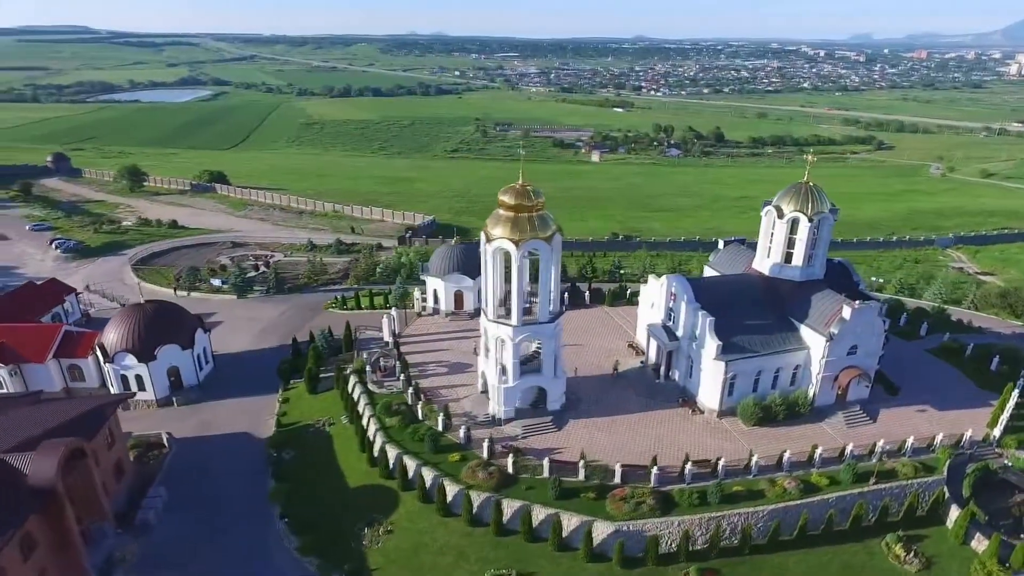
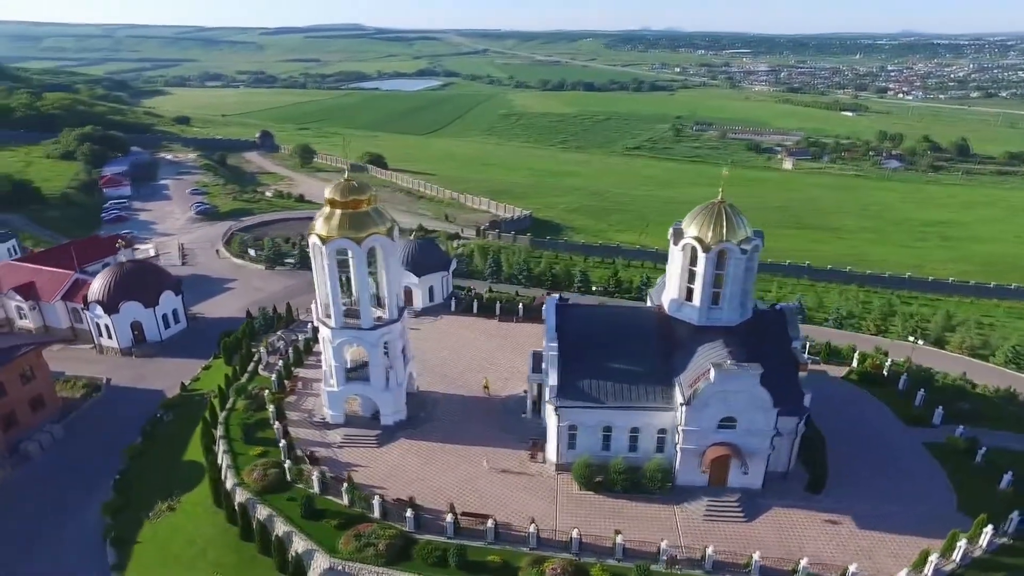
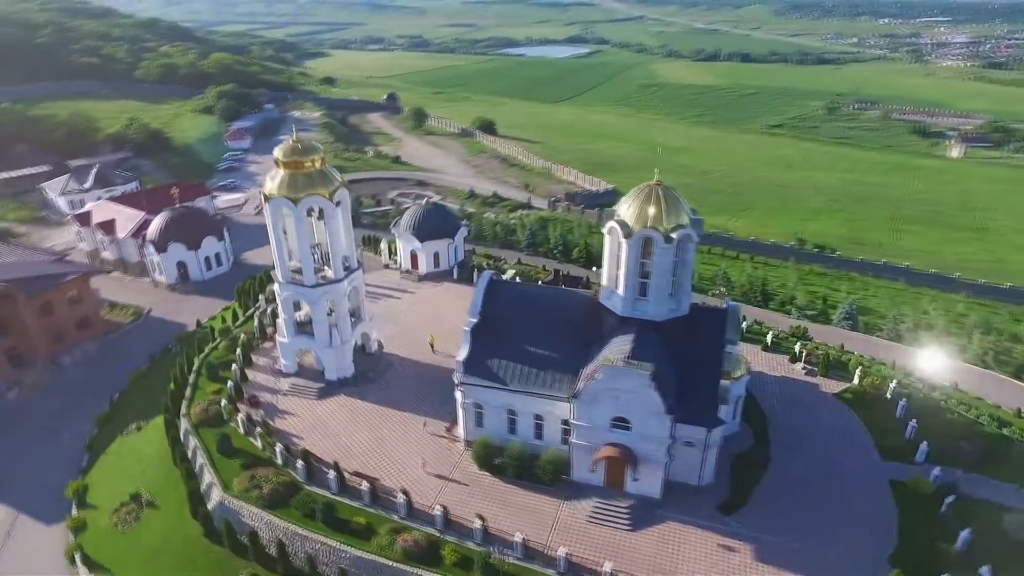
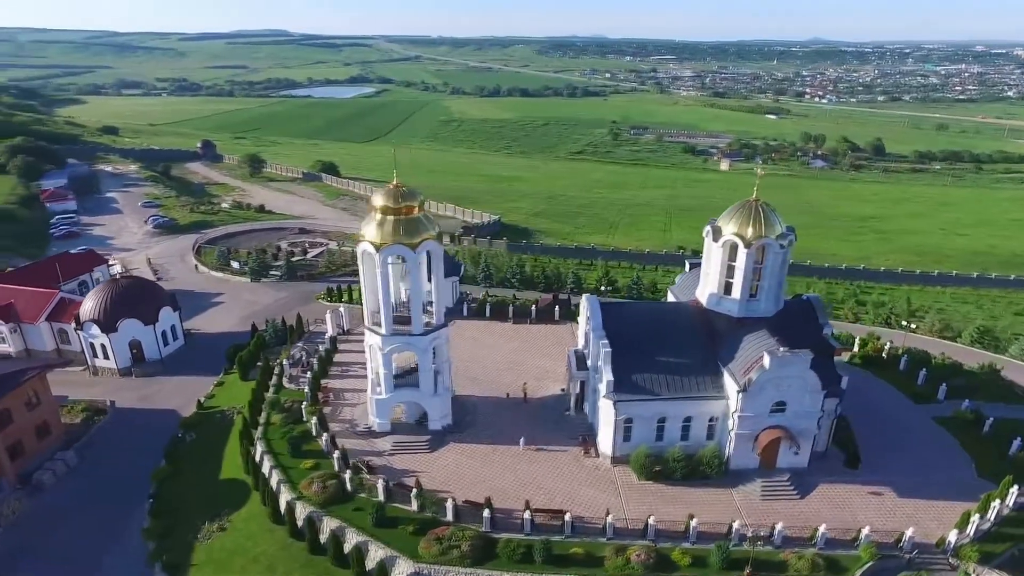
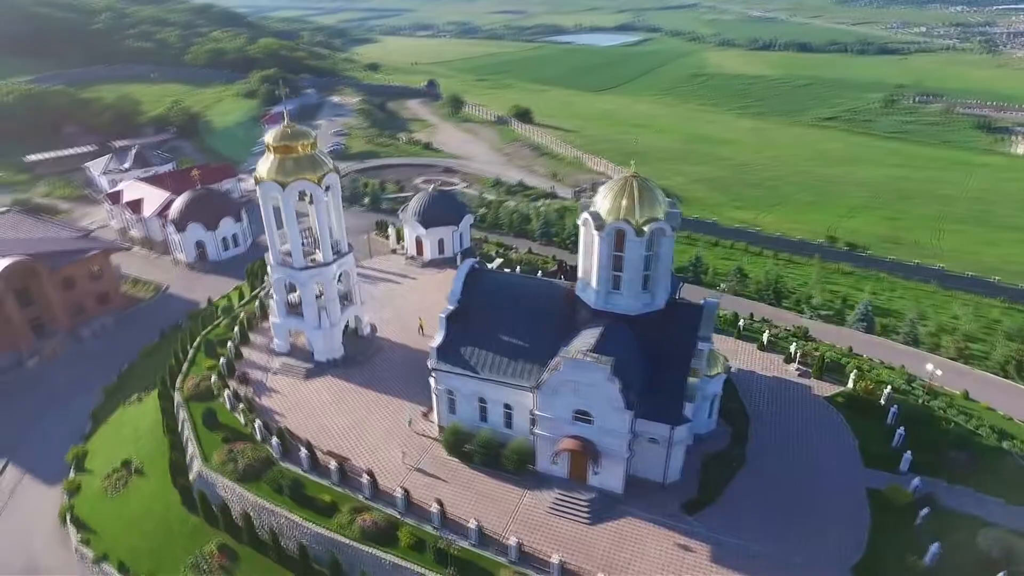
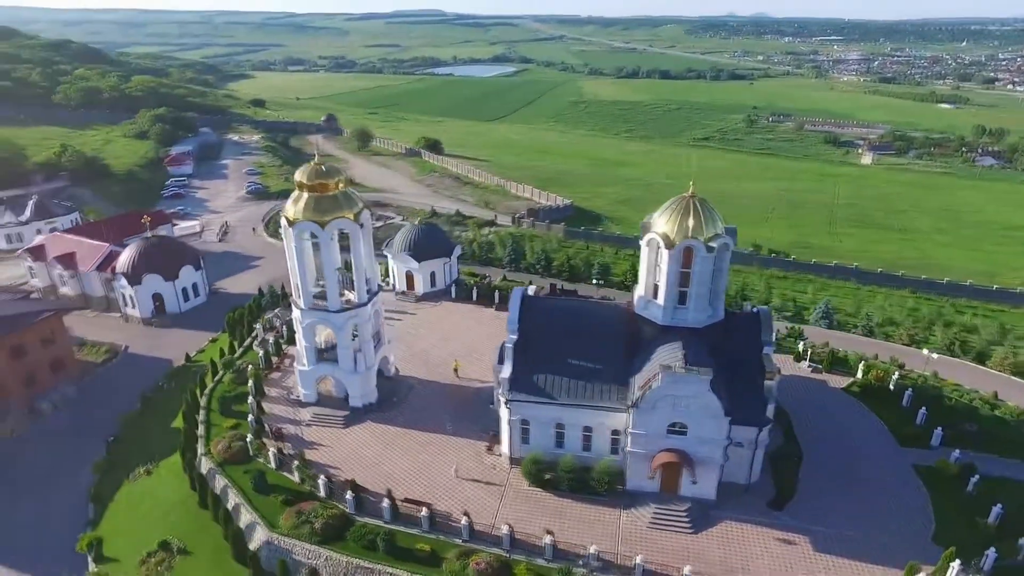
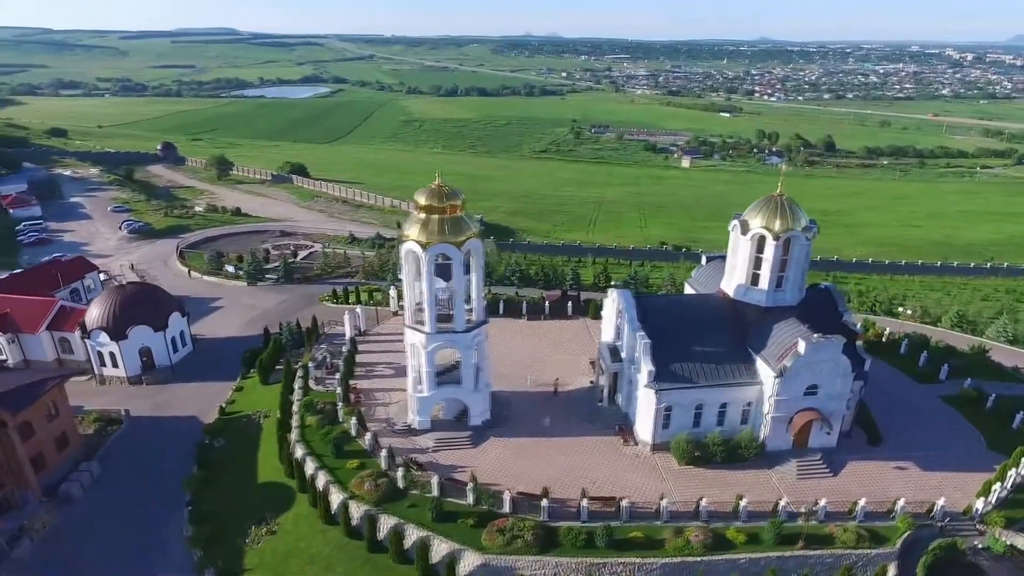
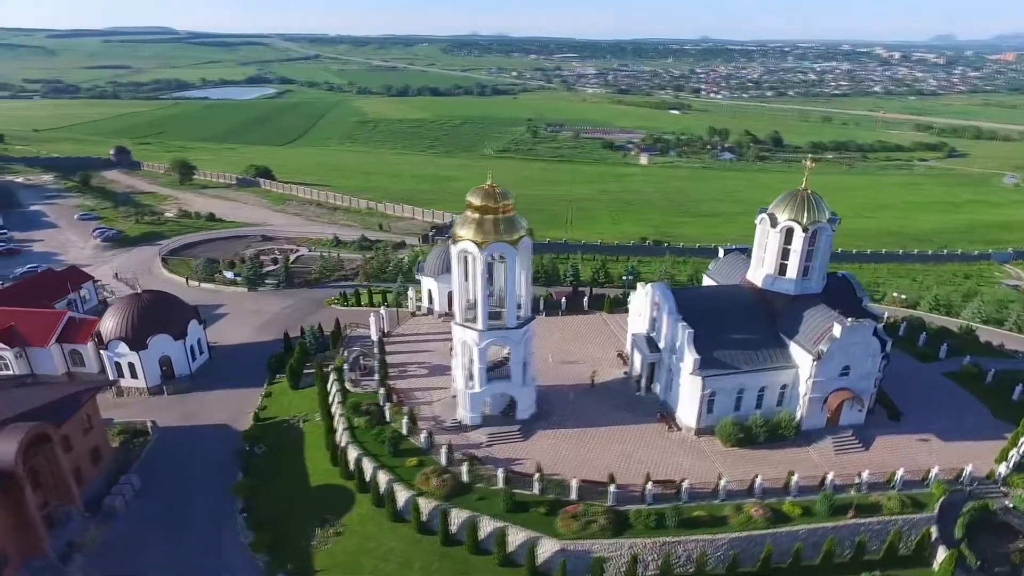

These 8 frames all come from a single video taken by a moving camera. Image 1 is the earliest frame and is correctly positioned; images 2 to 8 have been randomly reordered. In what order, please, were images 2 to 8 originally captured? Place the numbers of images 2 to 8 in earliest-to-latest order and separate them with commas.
8, 7, 4, 2, 6, 3, 5
